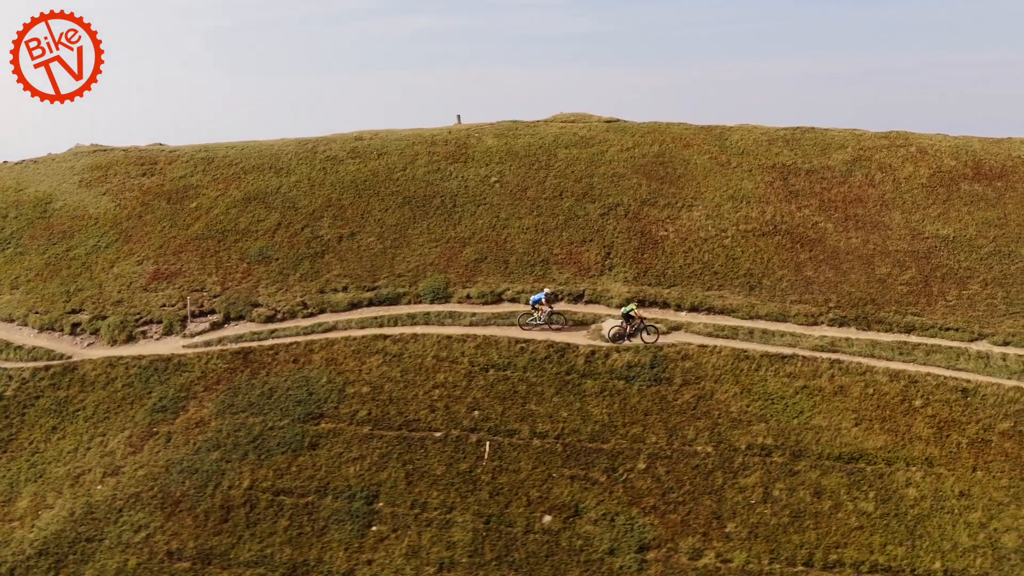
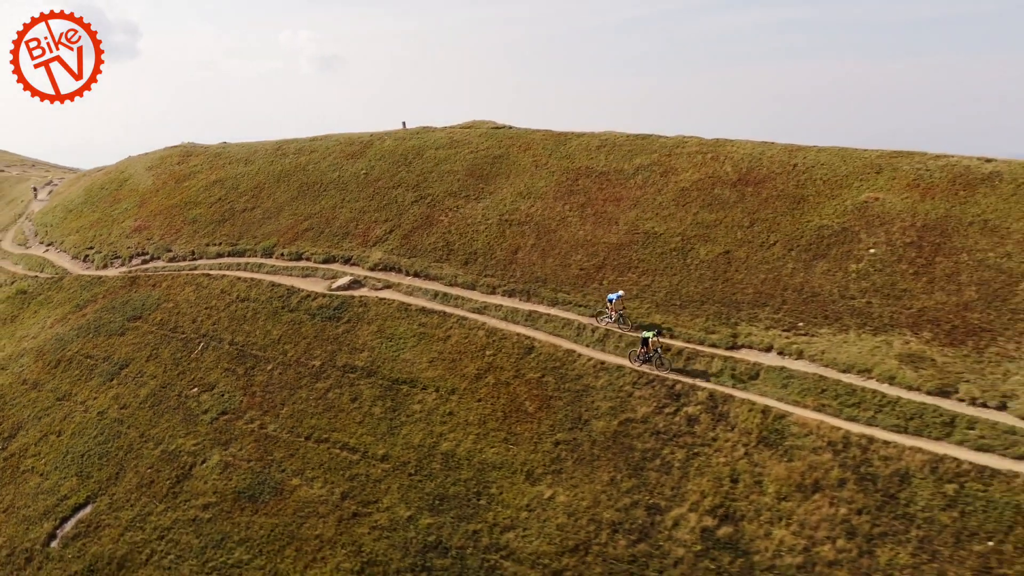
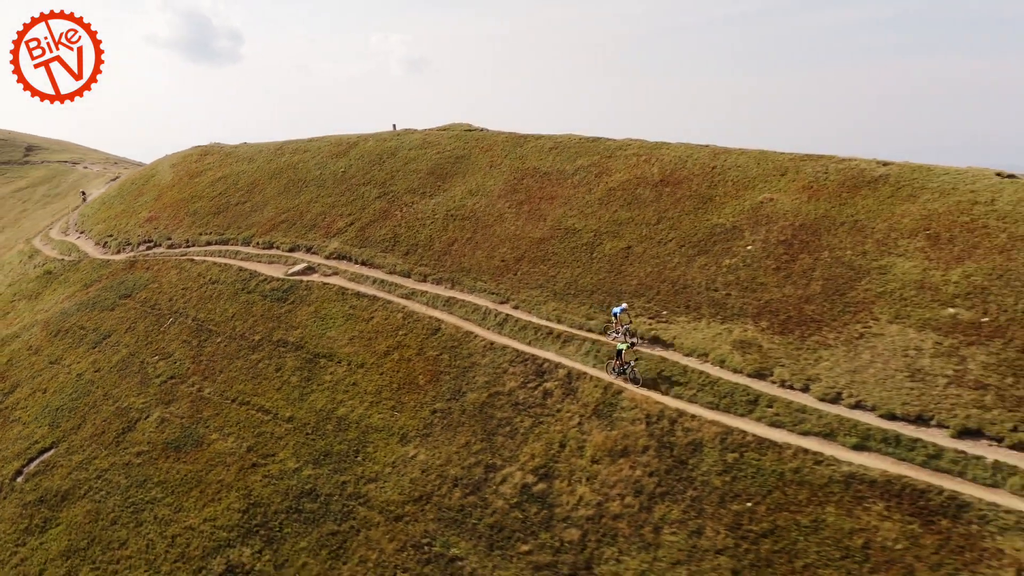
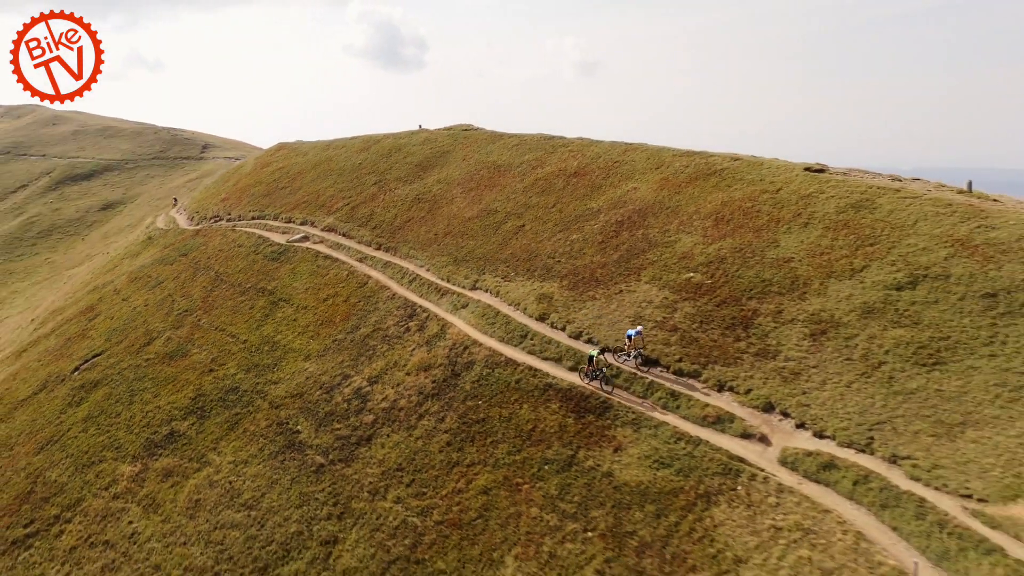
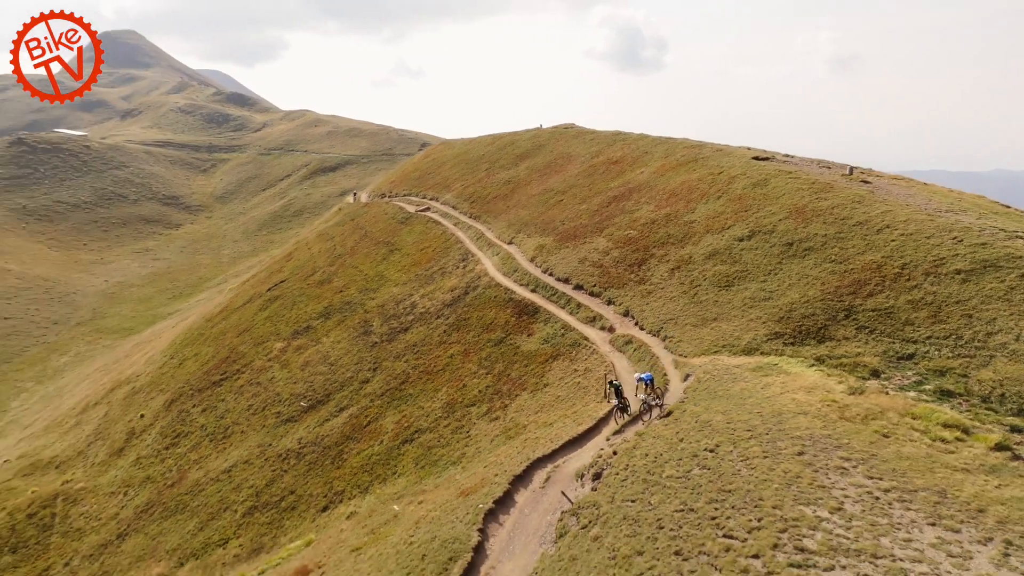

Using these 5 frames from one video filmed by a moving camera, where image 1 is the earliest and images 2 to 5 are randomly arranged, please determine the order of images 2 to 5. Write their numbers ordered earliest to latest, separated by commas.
2, 3, 4, 5
